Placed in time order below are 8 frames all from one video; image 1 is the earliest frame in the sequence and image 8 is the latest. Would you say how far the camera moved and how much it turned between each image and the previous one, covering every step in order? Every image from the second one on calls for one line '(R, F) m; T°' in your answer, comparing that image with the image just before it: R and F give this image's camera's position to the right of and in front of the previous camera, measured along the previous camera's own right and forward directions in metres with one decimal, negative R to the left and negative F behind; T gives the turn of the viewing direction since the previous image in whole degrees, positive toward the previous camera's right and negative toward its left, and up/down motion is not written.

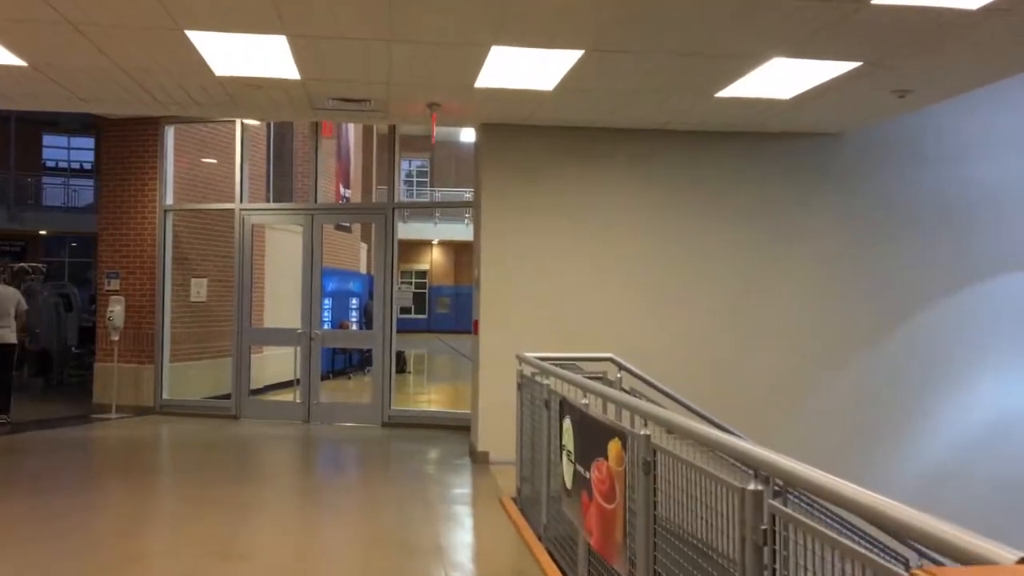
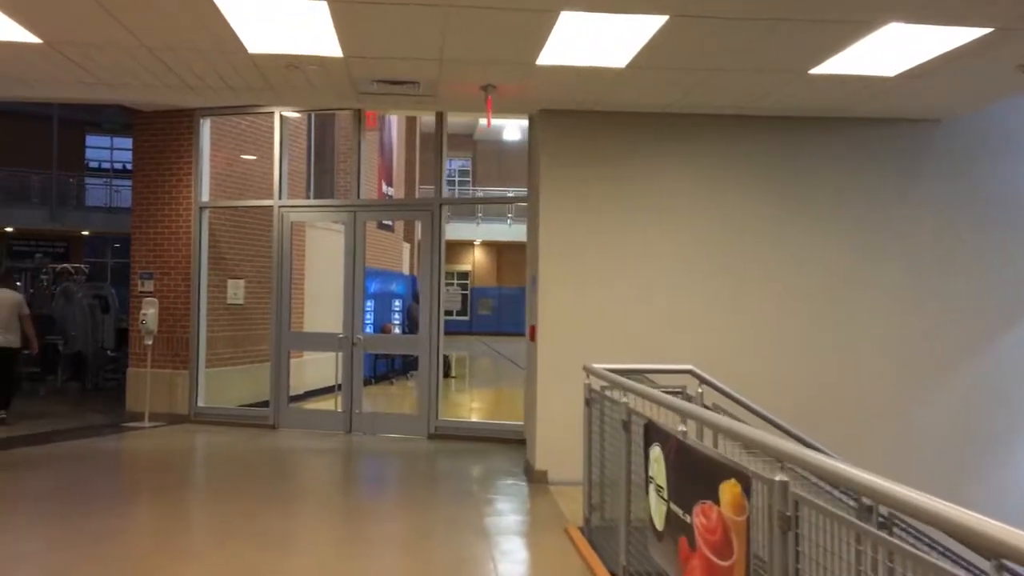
(-0.2, +0.7) m; -2°
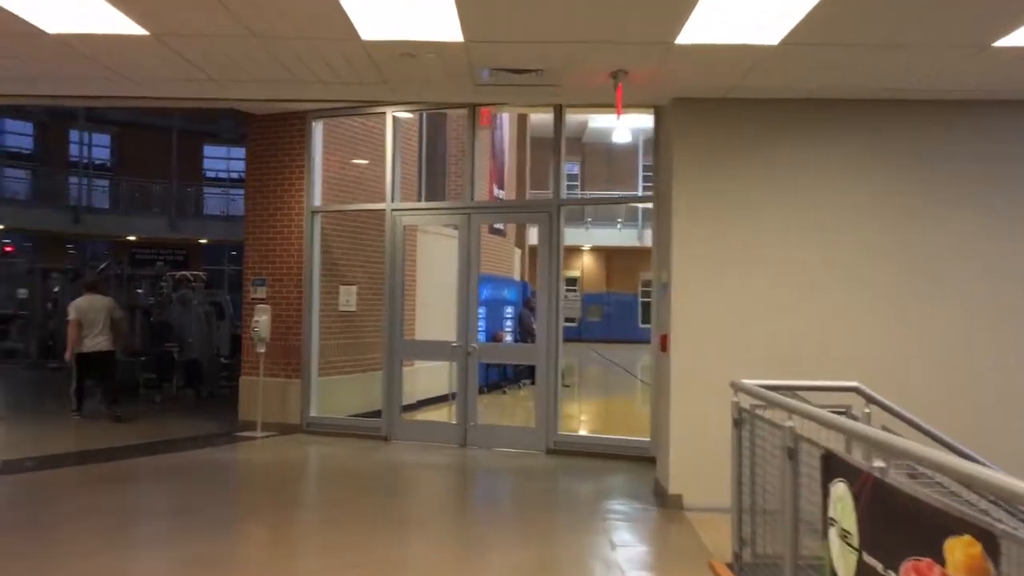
(-0.2, +0.5) m; -6°
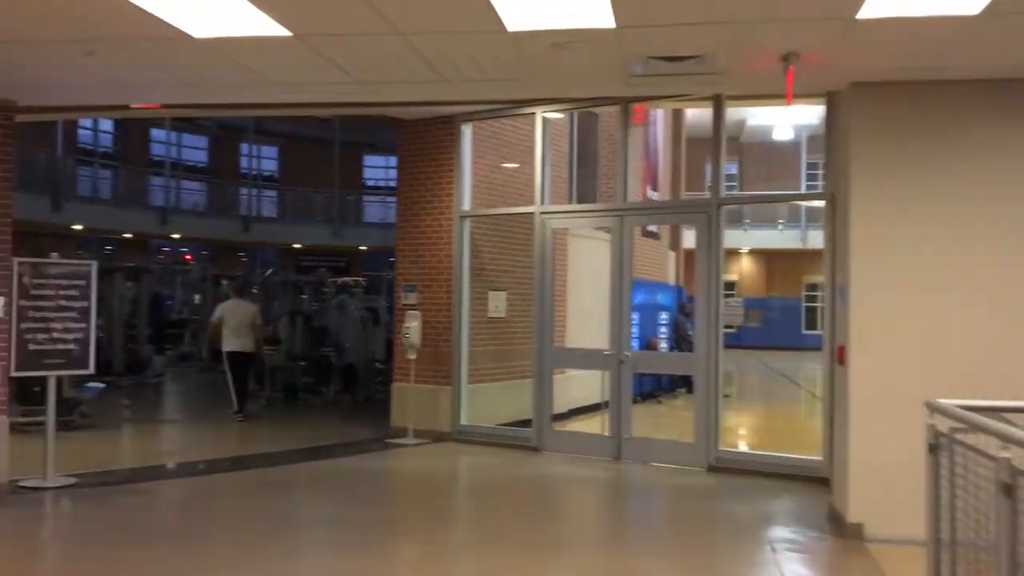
(0.0, +0.3) m; -9°
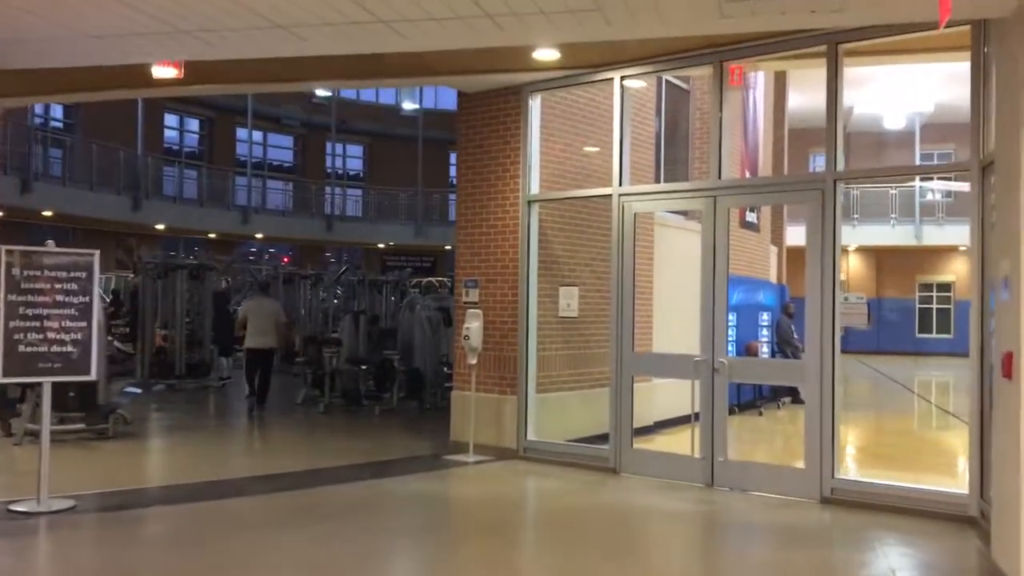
(+0.2, +1.2) m; -6°
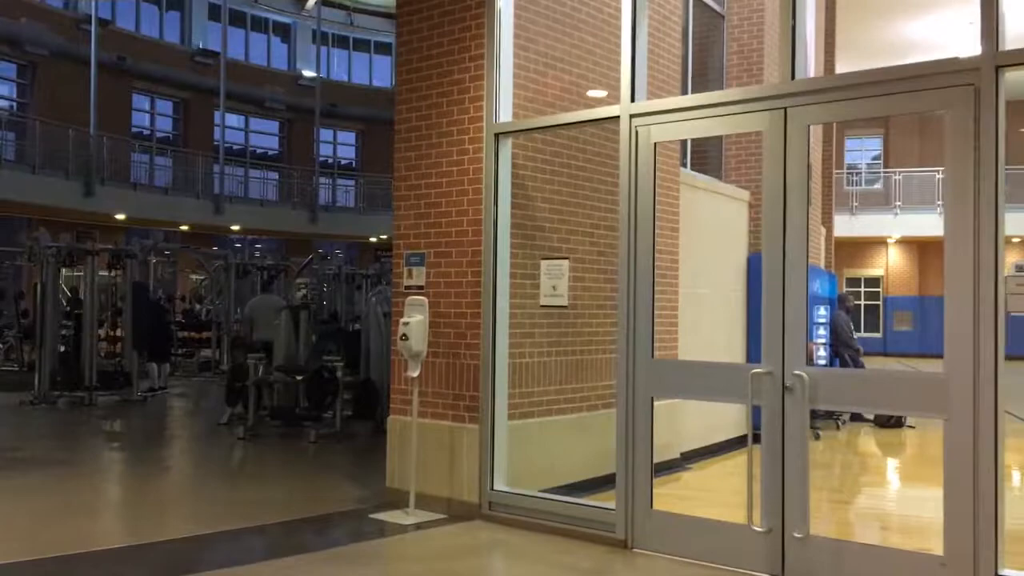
(+0.3, +2.6) m; -1°
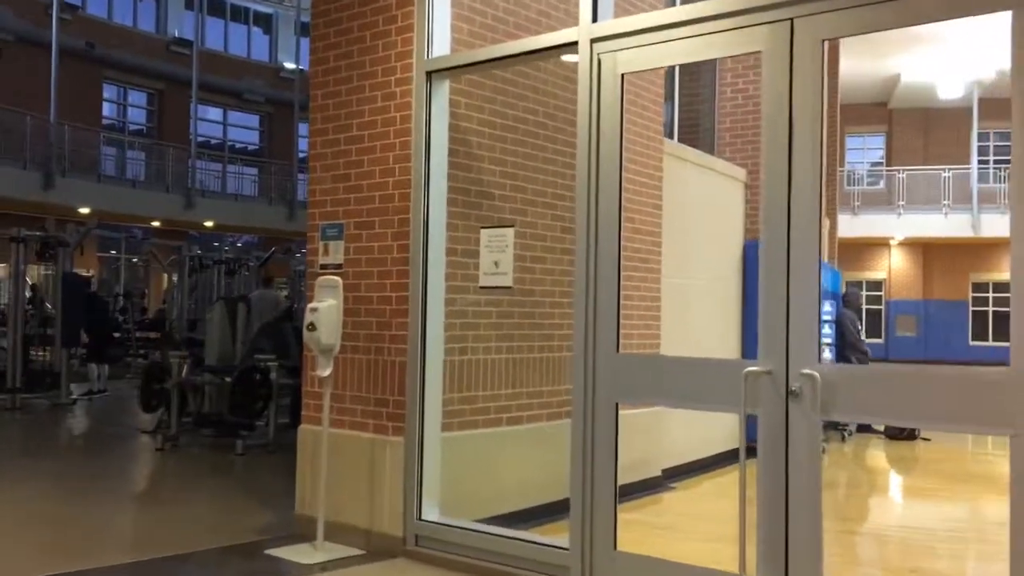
(+0.3, +1.1) m; 0°
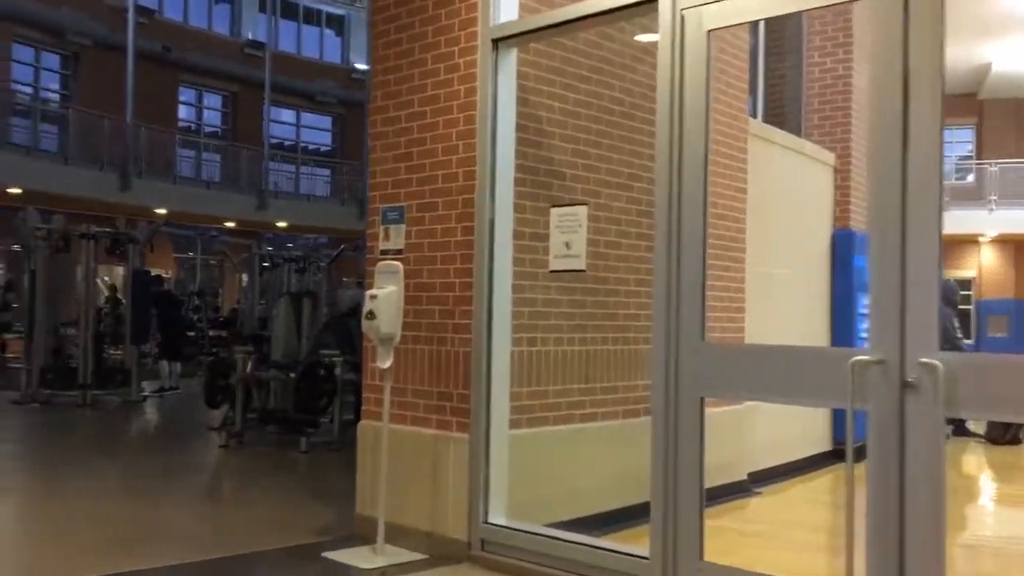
(0.0, +0.3) m; -4°
